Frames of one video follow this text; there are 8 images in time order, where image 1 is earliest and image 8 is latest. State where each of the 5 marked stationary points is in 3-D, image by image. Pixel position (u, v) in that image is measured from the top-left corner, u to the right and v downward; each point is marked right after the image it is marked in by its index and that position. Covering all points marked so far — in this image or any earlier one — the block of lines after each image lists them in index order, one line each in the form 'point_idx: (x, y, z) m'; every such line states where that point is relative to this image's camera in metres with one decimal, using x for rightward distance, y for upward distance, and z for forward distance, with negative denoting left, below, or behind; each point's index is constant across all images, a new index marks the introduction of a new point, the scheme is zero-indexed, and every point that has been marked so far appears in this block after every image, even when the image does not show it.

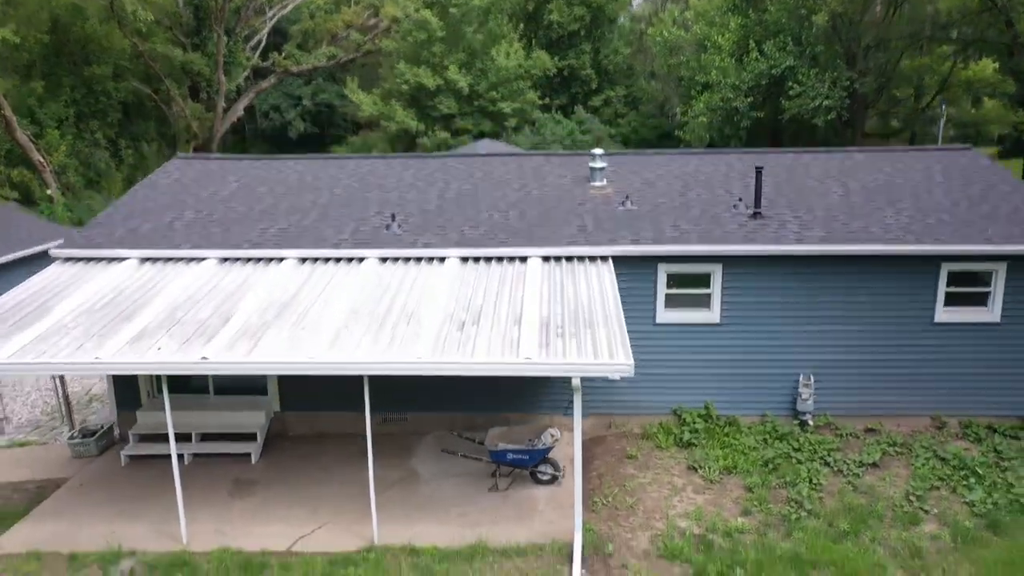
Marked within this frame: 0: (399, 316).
0: (-1.1, -0.3, +7.9) m
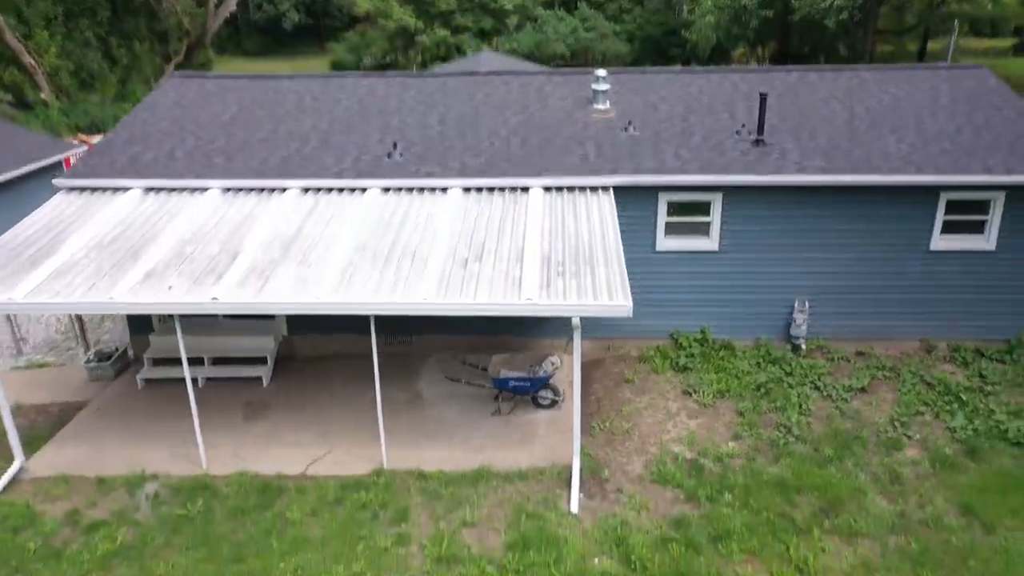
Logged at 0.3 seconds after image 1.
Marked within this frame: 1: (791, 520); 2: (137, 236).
0: (-1.1, +0.3, +8.1) m
1: (+2.4, -2.1, +7.2) m
2: (-3.9, +0.5, +8.6) m
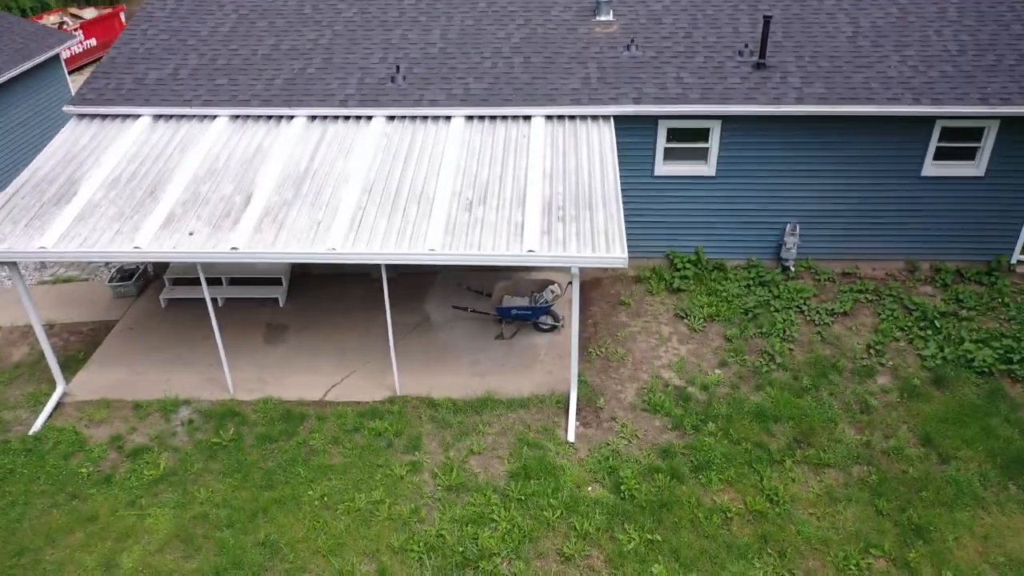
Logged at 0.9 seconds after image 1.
0: (-1.0, +0.9, +8.4) m
1: (+2.4, -1.6, +8.0) m
2: (-3.9, +1.2, +8.9) m
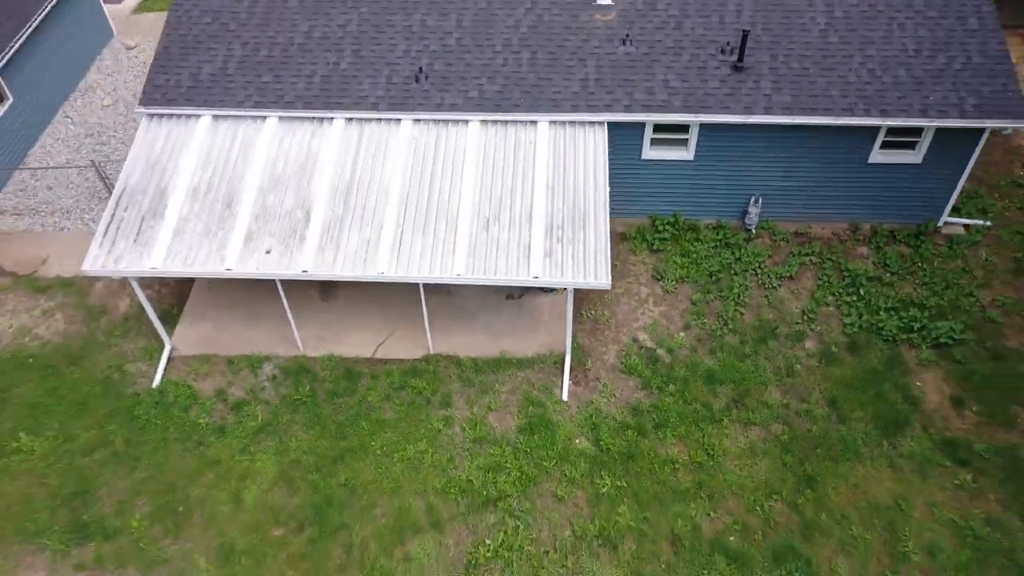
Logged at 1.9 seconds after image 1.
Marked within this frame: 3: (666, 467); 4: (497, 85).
0: (-0.9, +1.0, +10.4) m
1: (+2.5, -1.6, +10.7) m
2: (-3.8, +1.4, +10.7) m
3: (+1.9, -2.2, +10.1) m
4: (-0.2, +2.8, +11.2) m
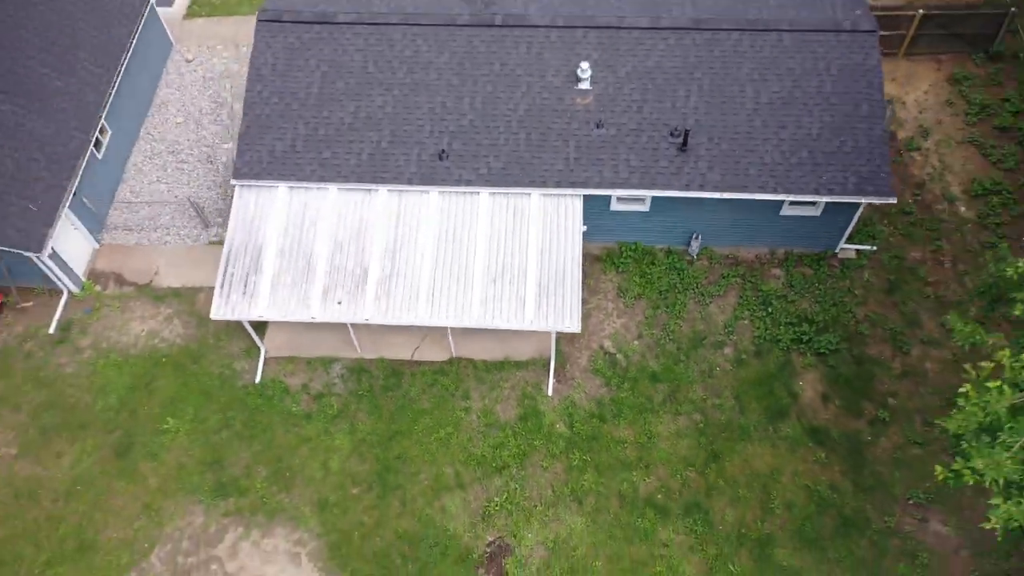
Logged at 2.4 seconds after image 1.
0: (-0.9, +0.3, +14.4) m
1: (+2.5, -2.1, +15.1) m
2: (-3.8, +0.8, +14.7) m
3: (+1.9, -2.8, +14.7) m
4: (-0.2, +2.3, +14.9) m
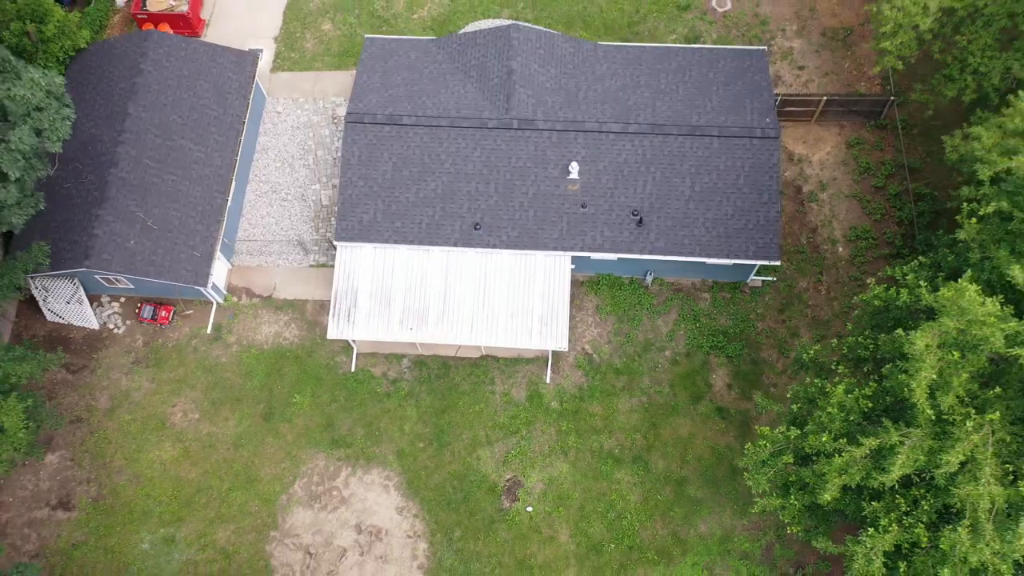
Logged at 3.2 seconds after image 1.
0: (-0.6, -0.5, +21.8) m
1: (+2.8, -2.8, +22.9) m
2: (-3.4, +0.1, +22.1) m
3: (+2.2, -3.6, +22.6) m
4: (+0.1, +1.5, +22.0) m
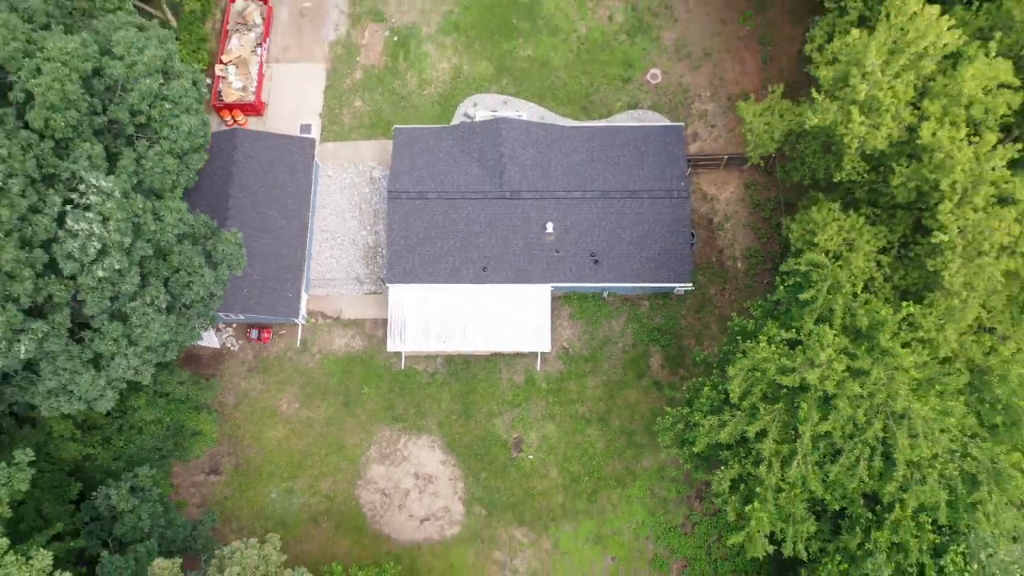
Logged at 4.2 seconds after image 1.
0: (-0.6, -1.4, +32.0) m
1: (+2.9, -3.4, +33.4) m
2: (-3.5, -1.0, +32.2) m
3: (+2.3, -4.2, +33.2) m
4: (0.0, +0.7, +32.1) m
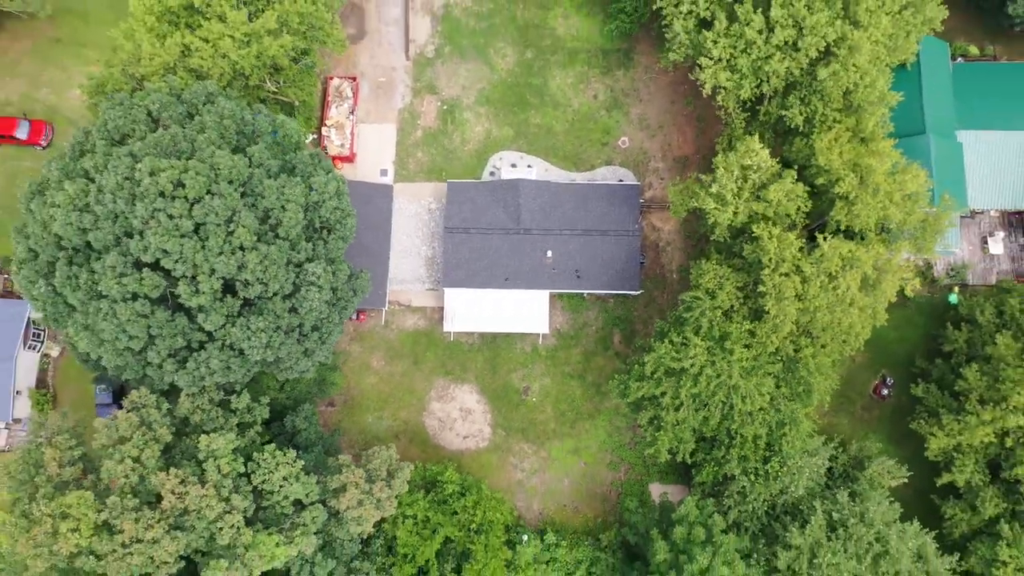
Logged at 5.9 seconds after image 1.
0: (+0.1, -1.6, +49.9) m
1: (+3.6, -3.6, +51.4) m
2: (-2.8, -1.2, +50.0) m
3: (+3.0, -4.4, +51.2) m
4: (+0.7, +0.4, +49.7) m
